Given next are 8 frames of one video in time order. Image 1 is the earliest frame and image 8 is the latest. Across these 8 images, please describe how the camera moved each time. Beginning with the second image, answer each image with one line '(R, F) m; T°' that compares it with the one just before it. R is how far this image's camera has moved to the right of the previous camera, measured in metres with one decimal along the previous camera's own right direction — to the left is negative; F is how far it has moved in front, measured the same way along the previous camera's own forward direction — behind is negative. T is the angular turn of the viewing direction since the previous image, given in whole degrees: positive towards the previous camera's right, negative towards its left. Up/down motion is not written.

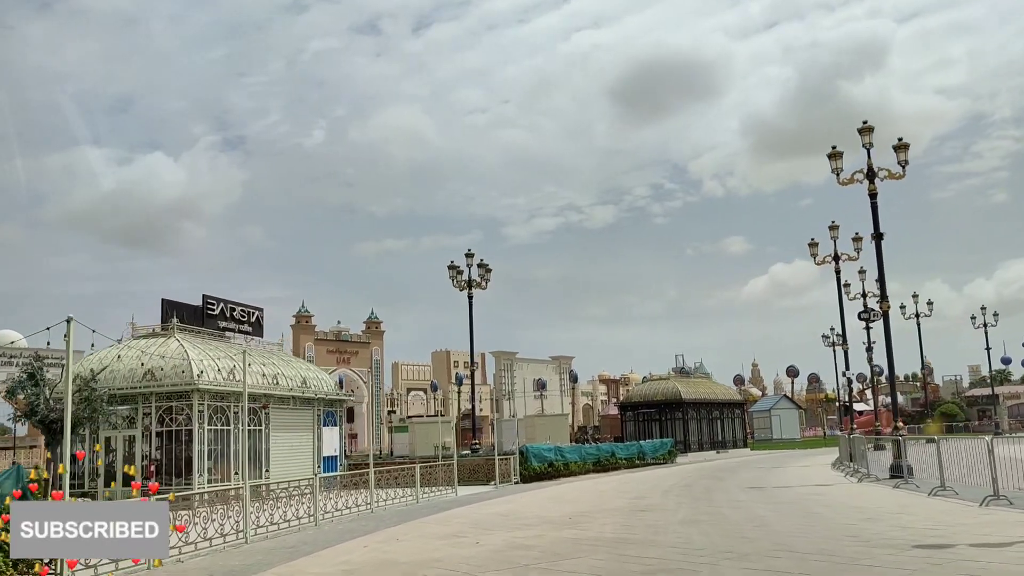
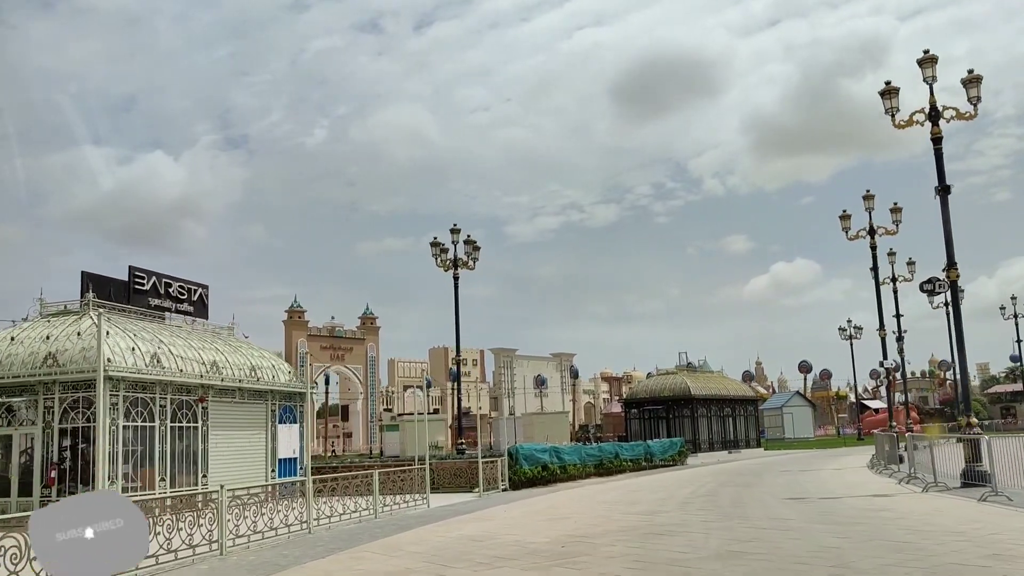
(+0.3, +3.9) m; 0°
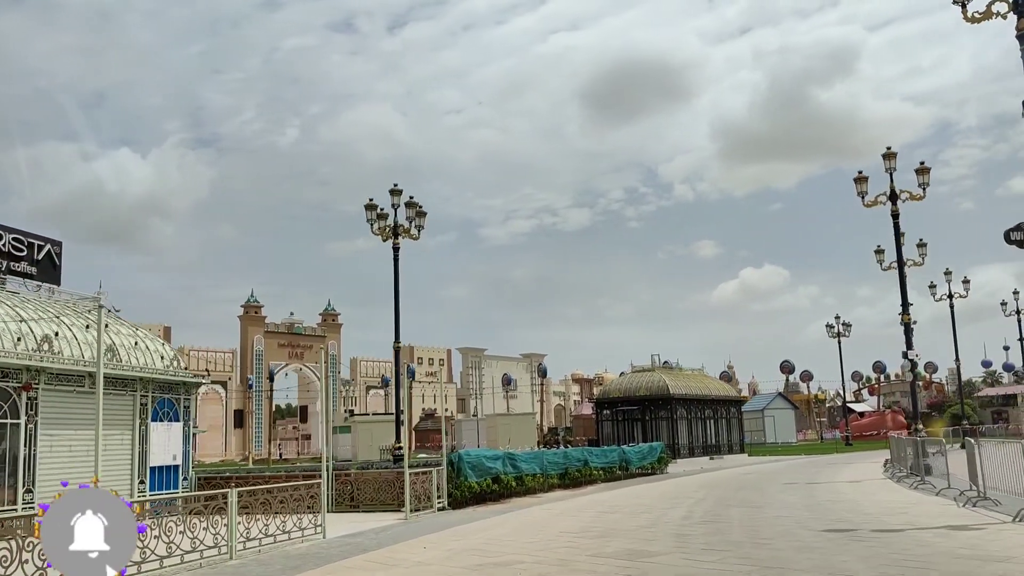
(+0.6, +5.0) m; +2°
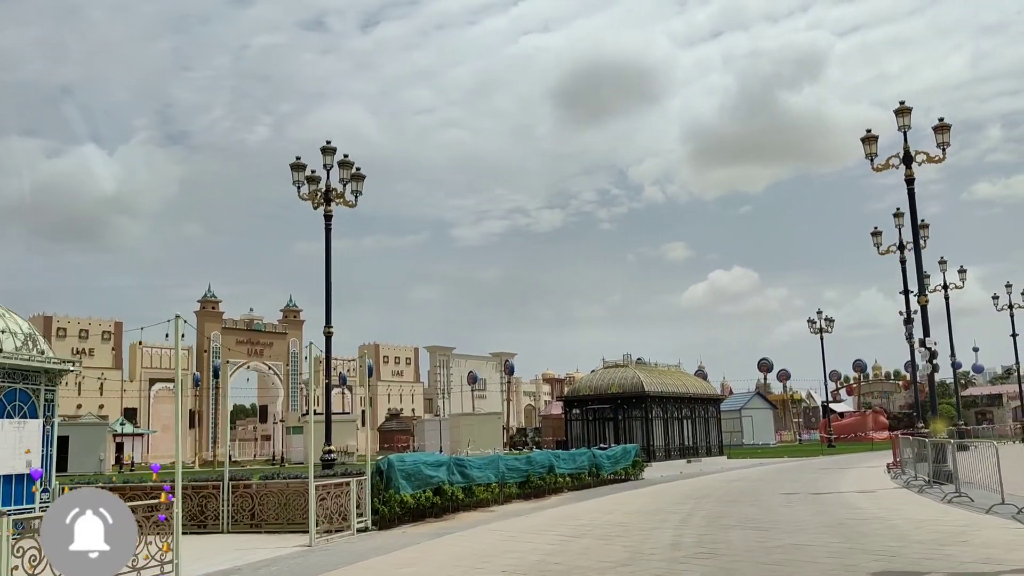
(+0.4, +3.6) m; +2°
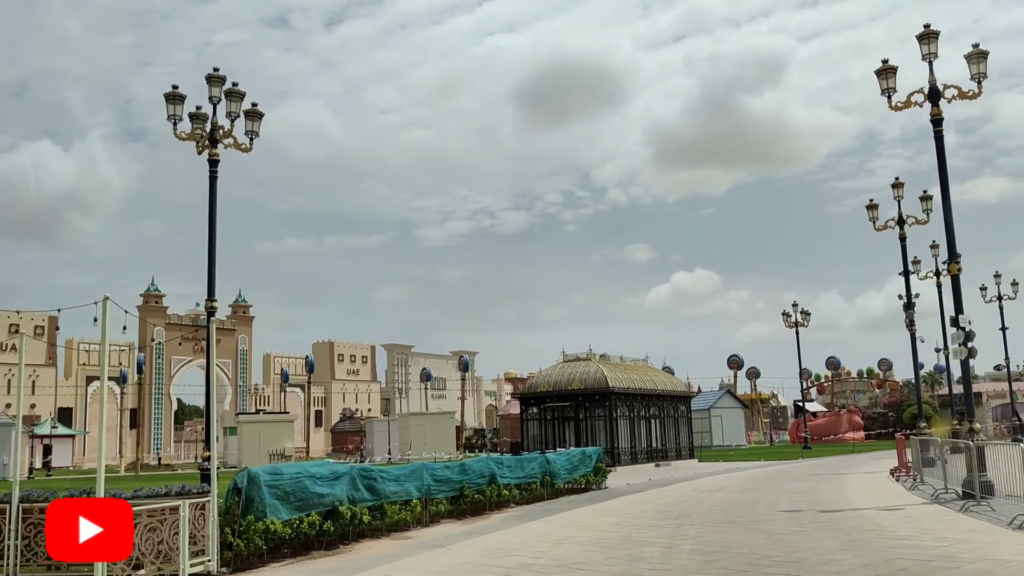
(+0.6, +4.2) m; +2°
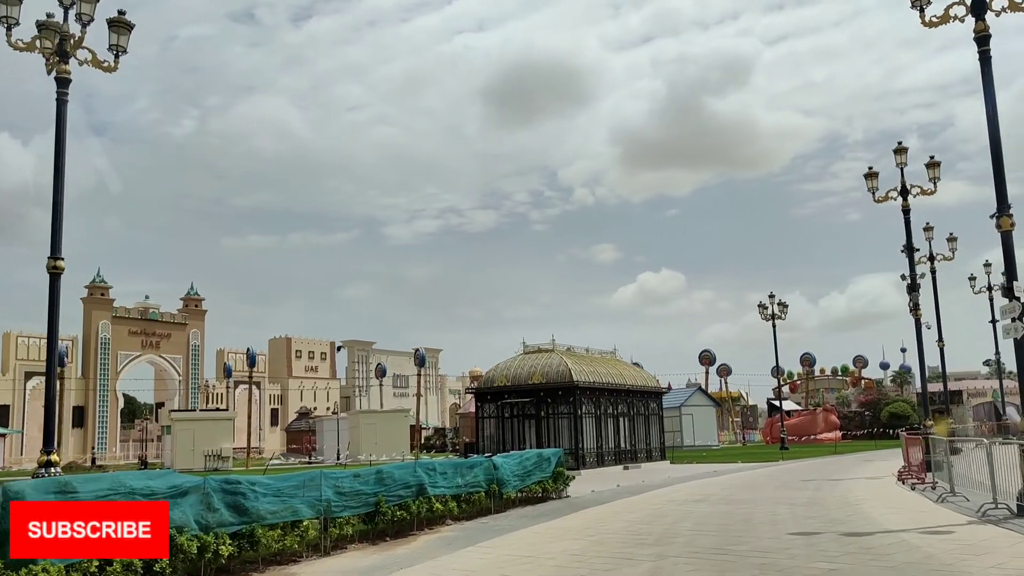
(+0.5, +3.6) m; +2°
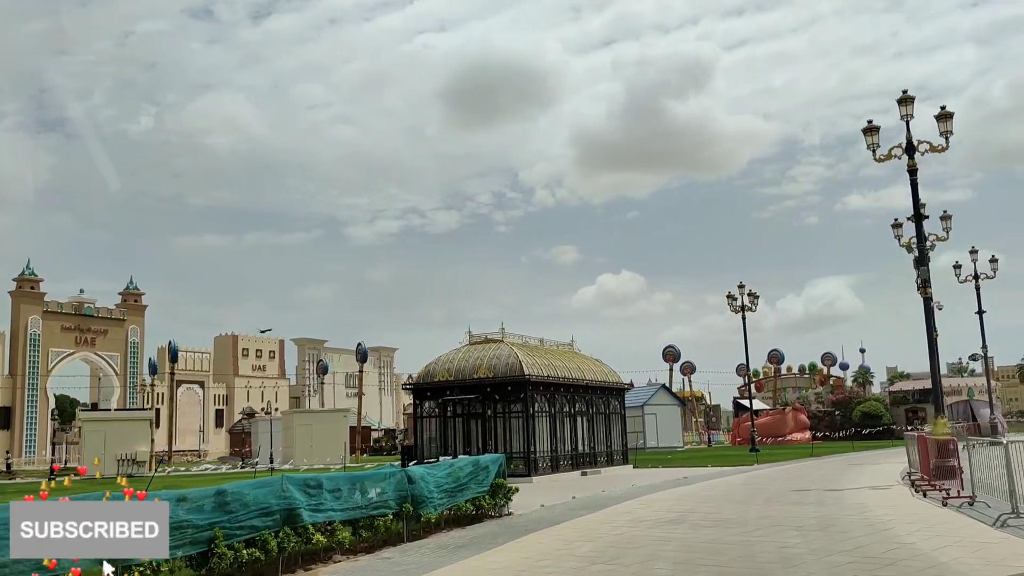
(+0.5, +4.0) m; +2°
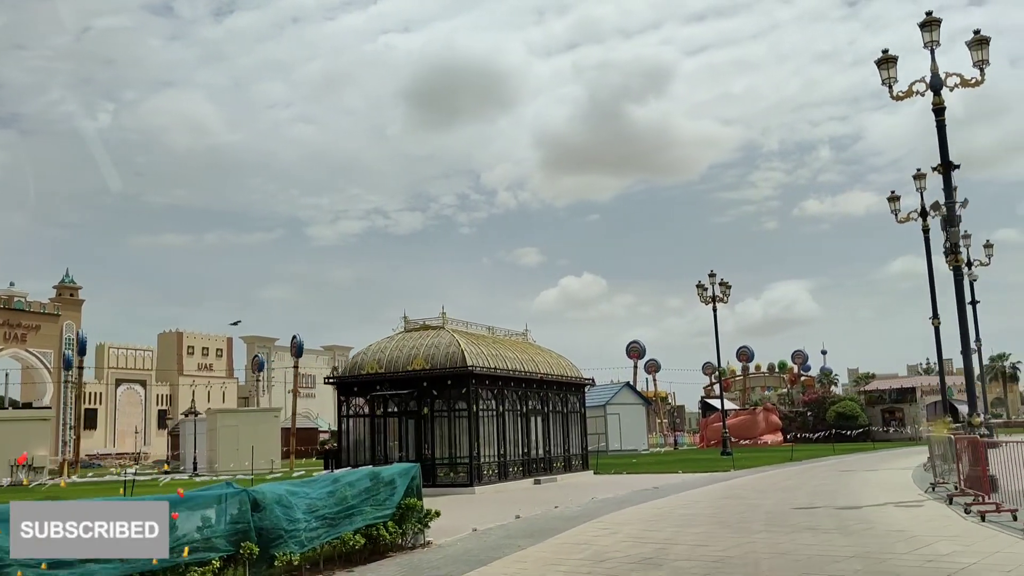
(+0.5, +4.2) m; +2°
